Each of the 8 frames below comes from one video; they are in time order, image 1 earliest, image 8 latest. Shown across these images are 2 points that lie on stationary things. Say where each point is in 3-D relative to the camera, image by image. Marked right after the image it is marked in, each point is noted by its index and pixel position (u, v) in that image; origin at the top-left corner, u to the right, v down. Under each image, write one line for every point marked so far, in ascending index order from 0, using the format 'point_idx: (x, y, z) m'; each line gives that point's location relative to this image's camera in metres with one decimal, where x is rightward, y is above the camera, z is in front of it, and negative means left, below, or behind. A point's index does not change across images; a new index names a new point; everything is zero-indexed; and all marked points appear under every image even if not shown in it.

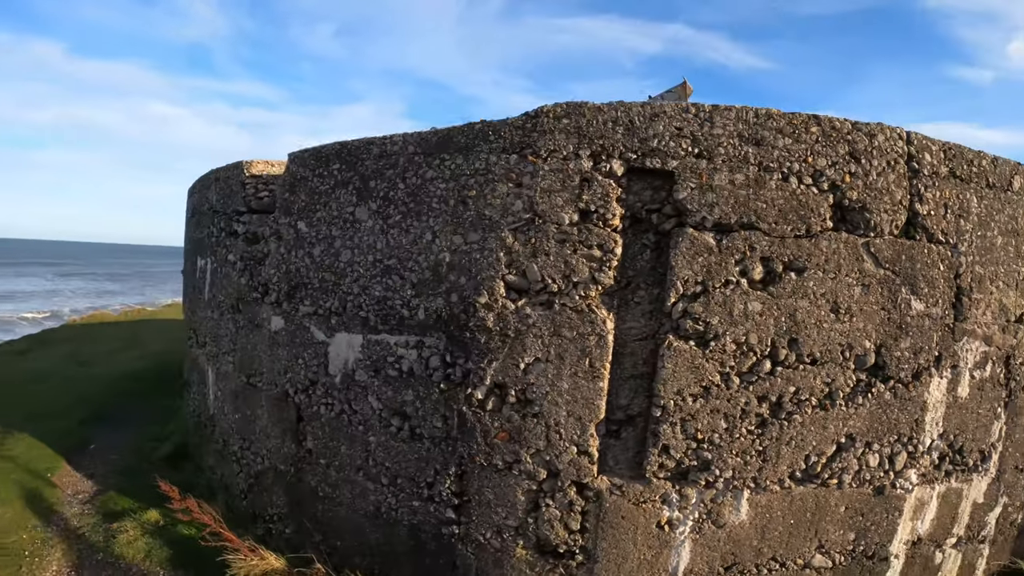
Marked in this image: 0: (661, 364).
0: (+0.6, -0.3, +2.3) m
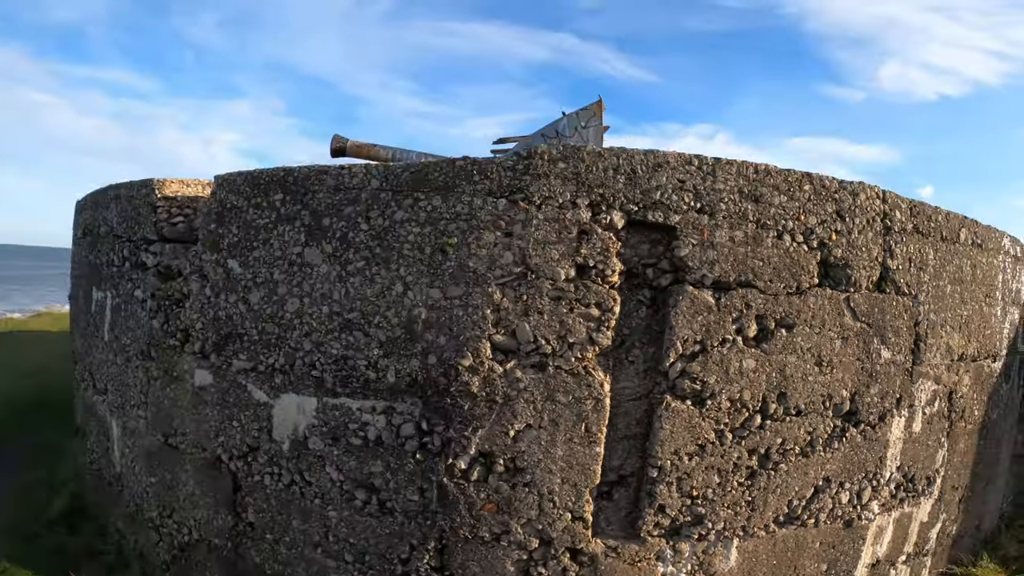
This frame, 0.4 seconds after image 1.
0: (+0.6, -0.5, +2.2) m
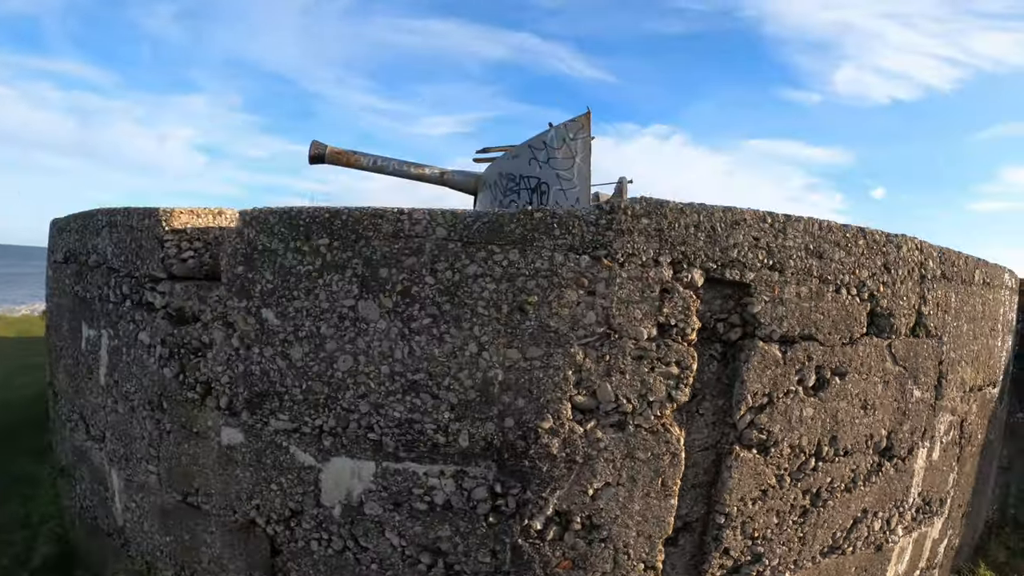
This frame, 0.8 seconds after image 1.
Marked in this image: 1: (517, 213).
0: (+0.8, -0.7, +2.3) m
1: (0.0, +0.3, +1.9) m
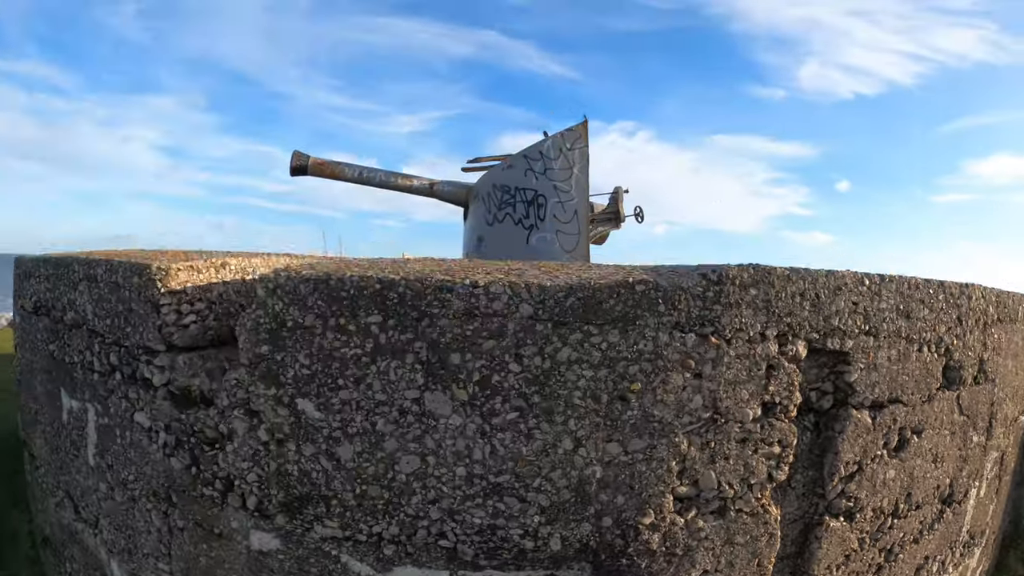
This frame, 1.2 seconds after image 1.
0: (+1.1, -0.9, +2.2) m
1: (+0.3, 0.0, +1.6) m
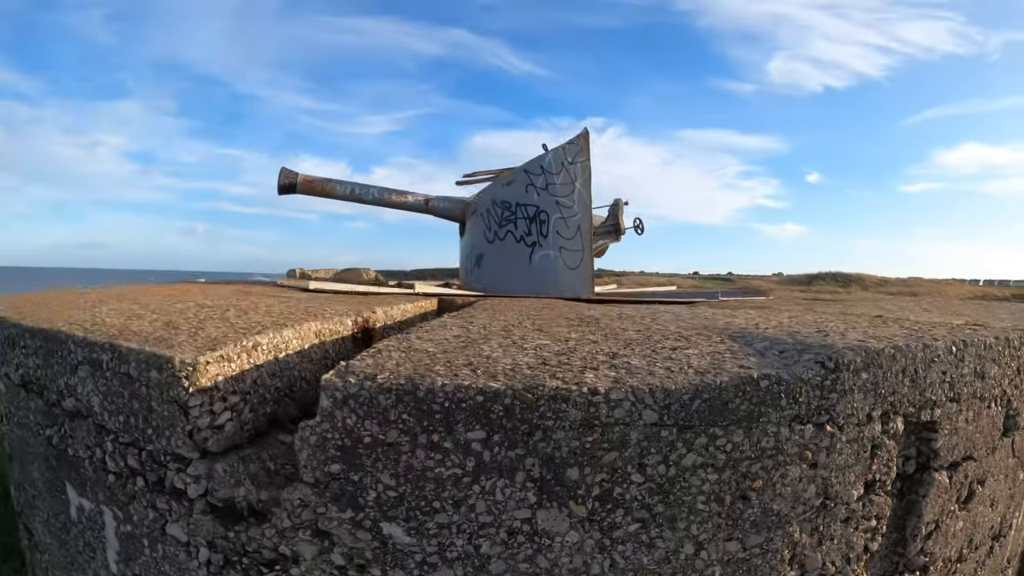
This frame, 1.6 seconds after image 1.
0: (+1.4, -1.2, +2.2) m
1: (+0.6, -0.3, +1.6) m
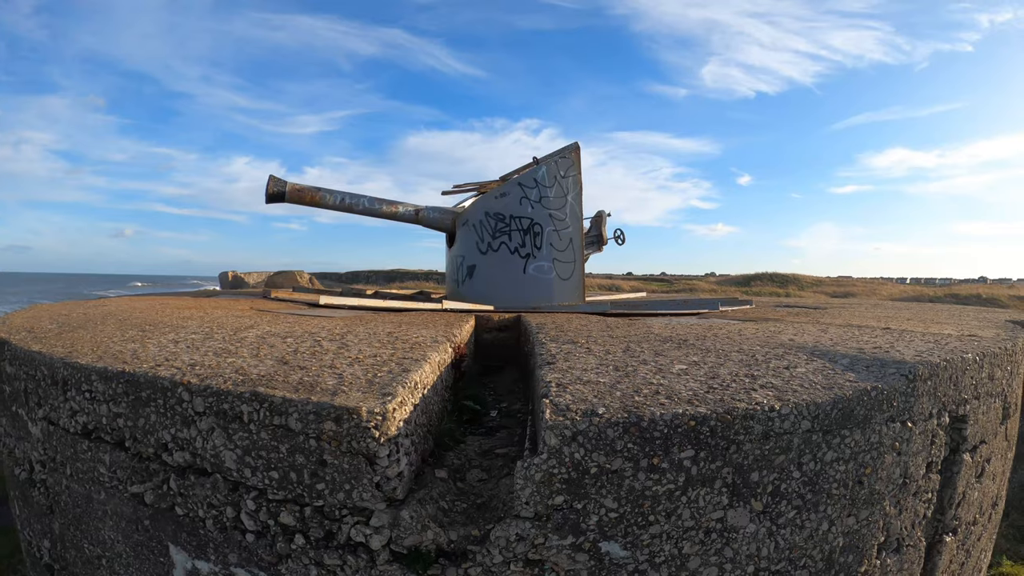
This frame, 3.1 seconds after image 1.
0: (+2.0, -1.3, +2.8) m
1: (+1.3, -0.4, +2.2) m
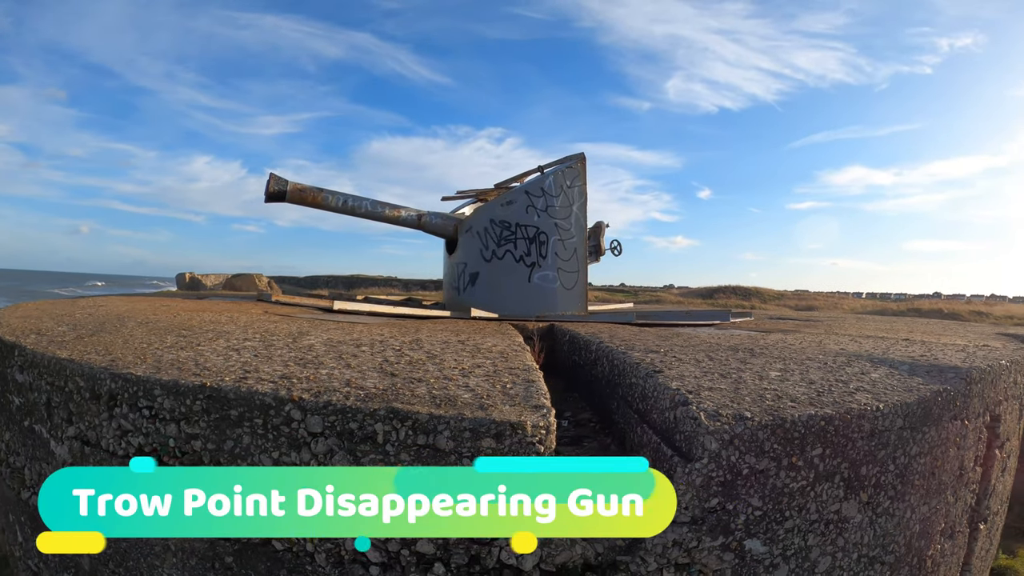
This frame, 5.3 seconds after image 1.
0: (+2.5, -1.4, +3.2) m
1: (+1.8, -0.5, +2.5) m
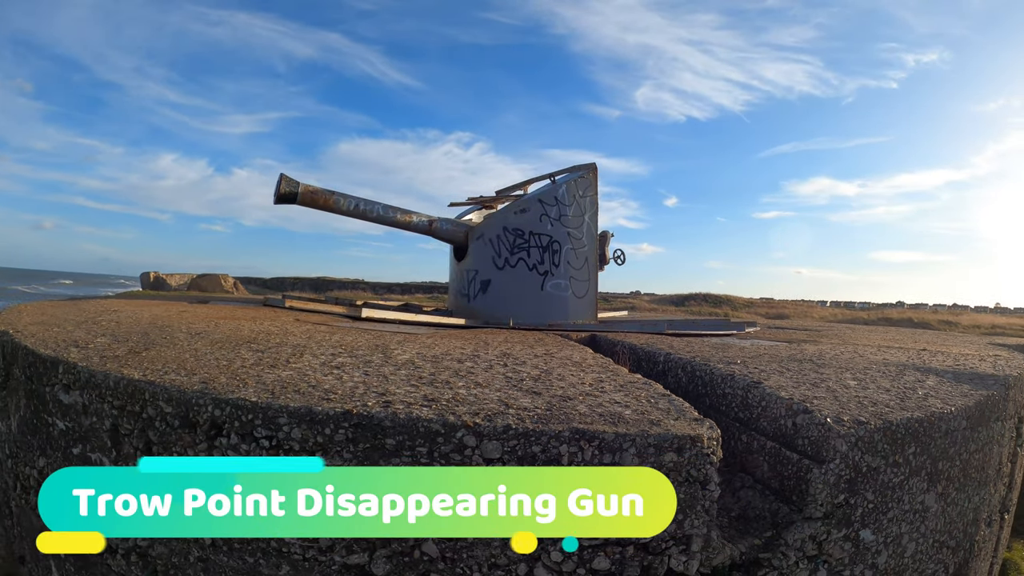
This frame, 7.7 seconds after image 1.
0: (+3.1, -1.5, +3.7) m
1: (+2.4, -0.6, +3.0) m
